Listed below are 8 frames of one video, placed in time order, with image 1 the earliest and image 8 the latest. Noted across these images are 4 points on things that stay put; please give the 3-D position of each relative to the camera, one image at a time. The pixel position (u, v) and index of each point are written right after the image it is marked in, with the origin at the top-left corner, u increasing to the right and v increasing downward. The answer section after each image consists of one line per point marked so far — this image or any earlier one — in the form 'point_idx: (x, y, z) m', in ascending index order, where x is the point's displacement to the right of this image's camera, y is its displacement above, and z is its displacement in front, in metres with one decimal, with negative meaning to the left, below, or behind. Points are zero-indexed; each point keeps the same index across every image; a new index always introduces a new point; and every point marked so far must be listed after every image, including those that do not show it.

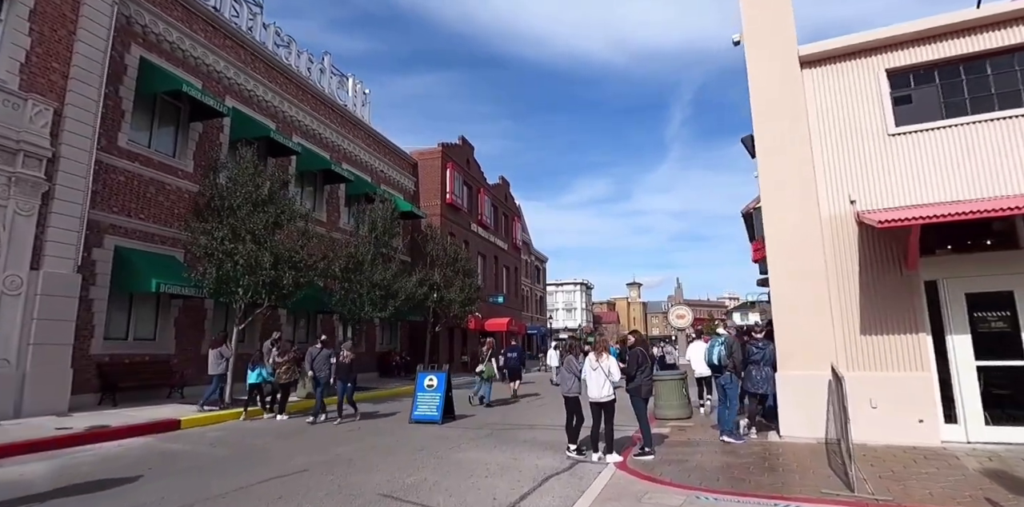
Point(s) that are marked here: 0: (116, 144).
0: (-9.8, +2.7, +14.0) m
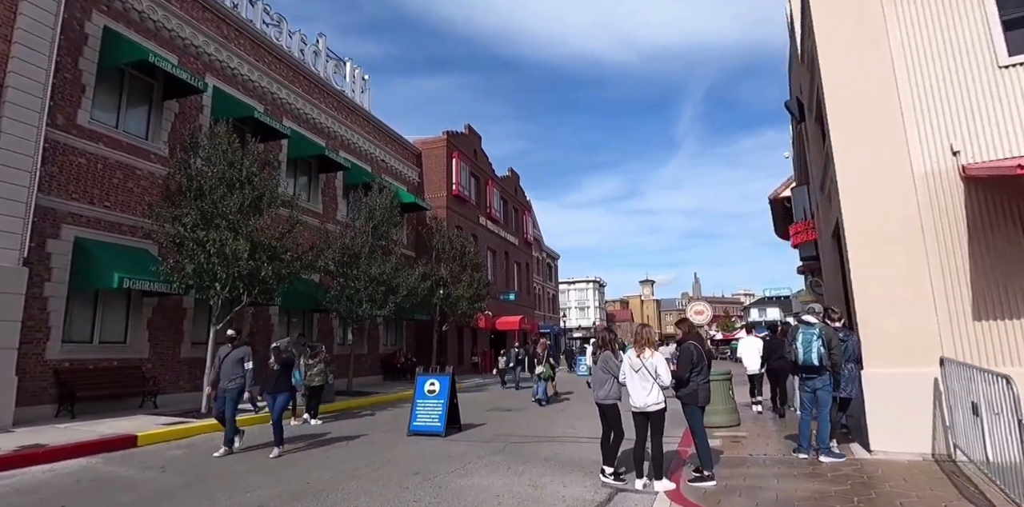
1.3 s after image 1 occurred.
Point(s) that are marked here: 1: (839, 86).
0: (-9.6, +2.9, +12.4) m
1: (+4.6, +2.3, +7.9) m
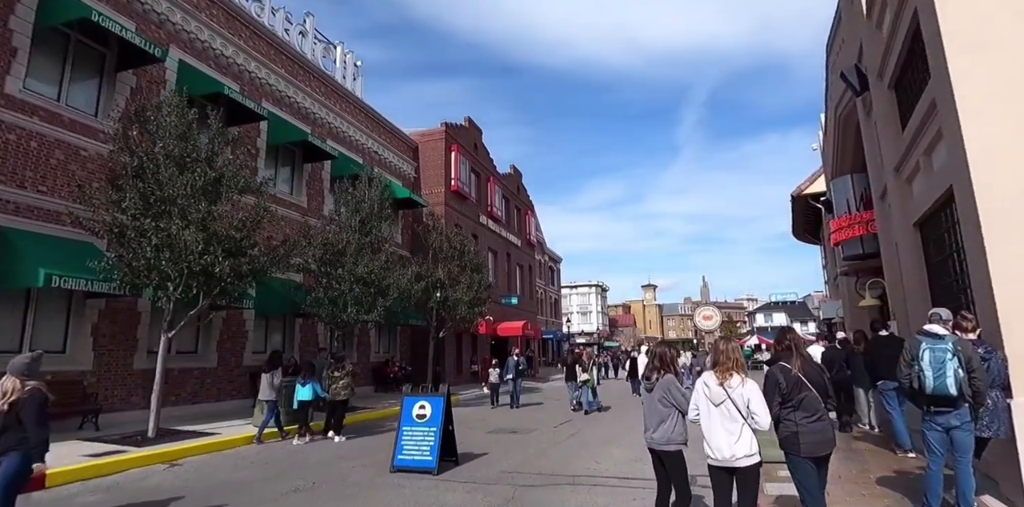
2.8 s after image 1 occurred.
0: (-9.5, +3.0, +10.5) m
1: (+4.7, +2.5, +5.9) m
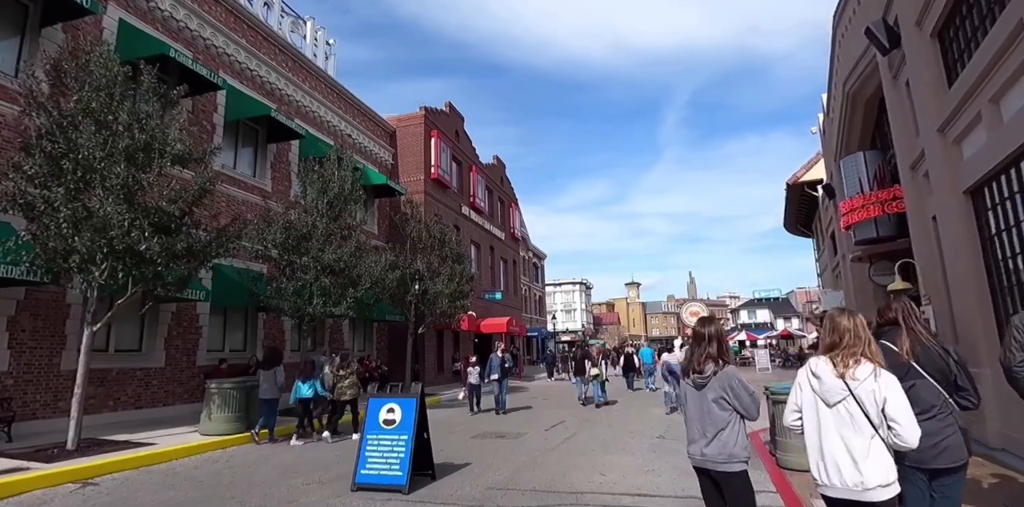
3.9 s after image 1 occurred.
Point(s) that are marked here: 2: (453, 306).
0: (-9.7, +3.4, +8.8) m
1: (+4.6, +2.8, +4.6) m
2: (-2.1, -1.8, +19.5) m
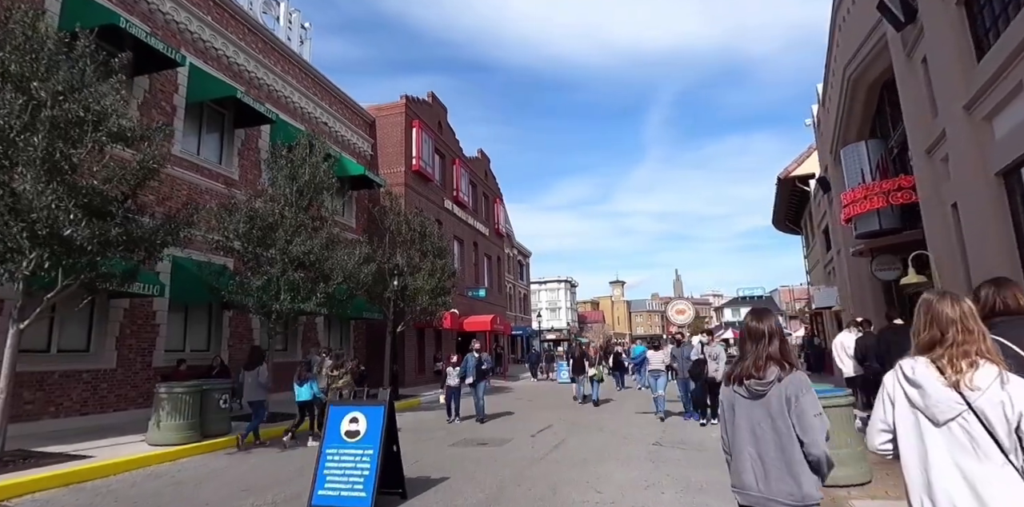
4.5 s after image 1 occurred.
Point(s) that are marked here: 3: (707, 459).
0: (-9.9, +3.5, +7.6) m
1: (+4.5, +3.0, +3.9) m
2: (-2.6, -1.6, +18.6) m
3: (+2.7, -2.9, +7.8) m
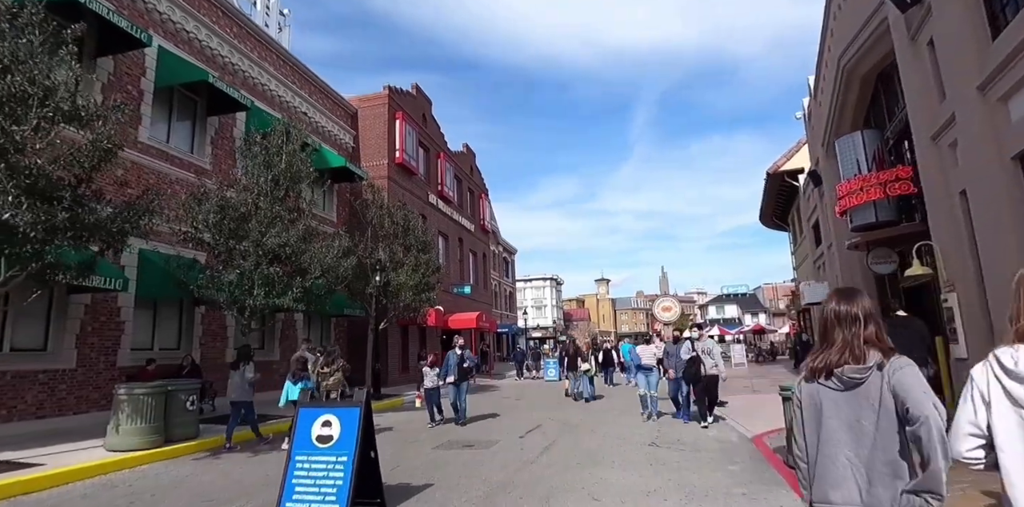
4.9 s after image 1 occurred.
0: (-10.1, +3.7, +6.8) m
1: (+4.5, +3.1, +3.5) m
2: (-3.0, -1.5, +18.0) m
3: (+2.6, -2.7, +7.4) m
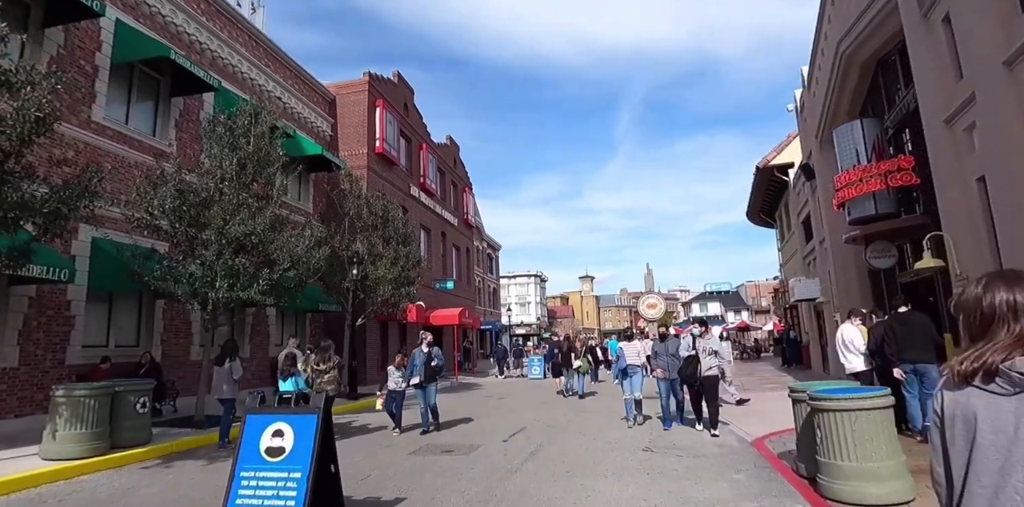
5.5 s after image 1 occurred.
0: (-10.2, +3.9, +5.8) m
1: (+4.4, +3.2, +2.8) m
2: (-3.5, -1.2, +17.2) m
3: (+2.4, -2.6, +6.8) m
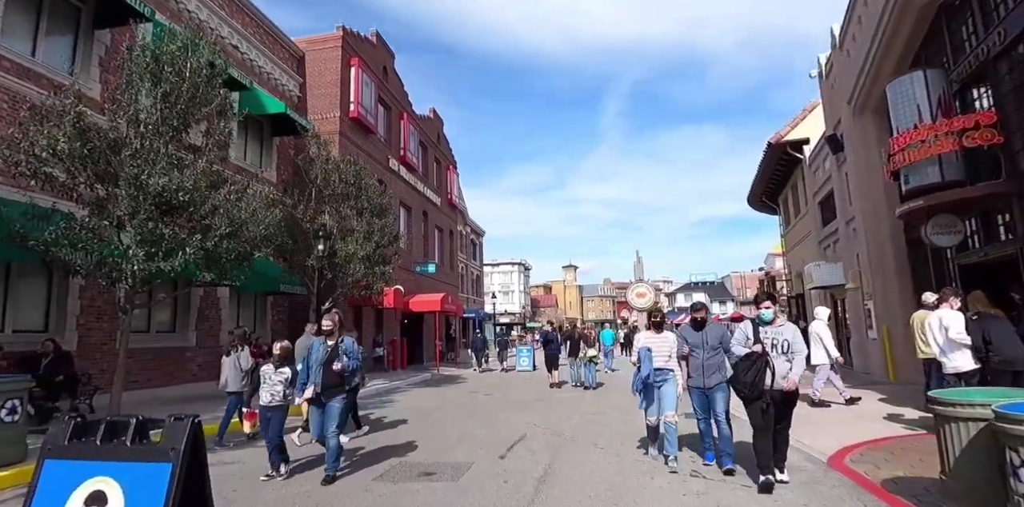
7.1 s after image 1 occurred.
0: (-10.0, +4.4, +3.2) m
1: (+4.7, +3.5, +0.8) m
2: (-3.7, -0.6, +14.9) m
3: (+2.4, -2.2, +4.7) m
